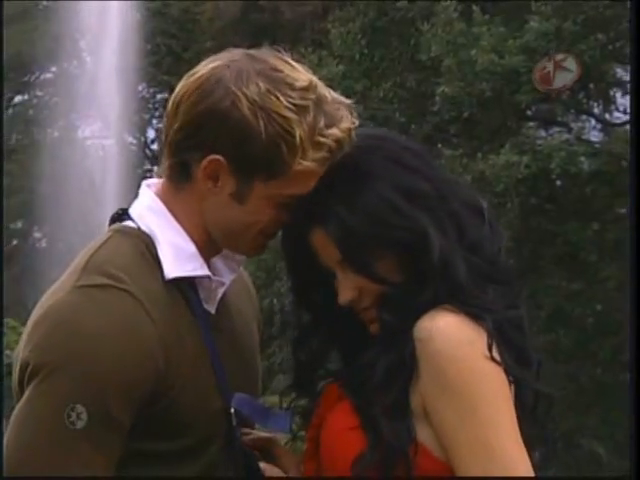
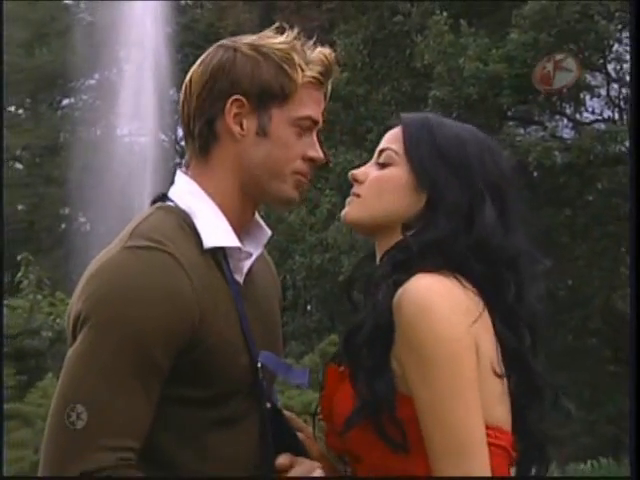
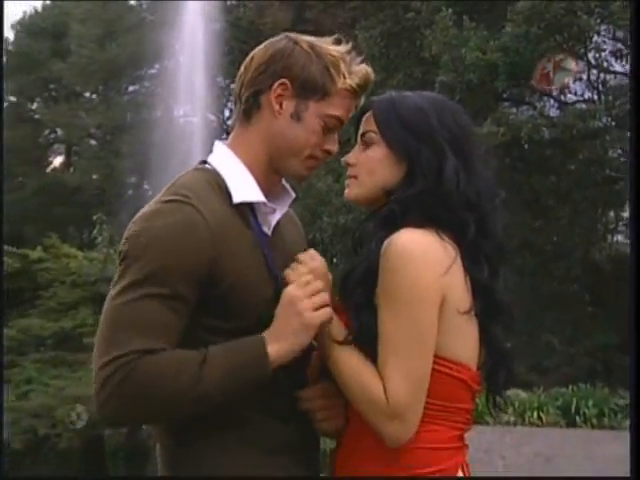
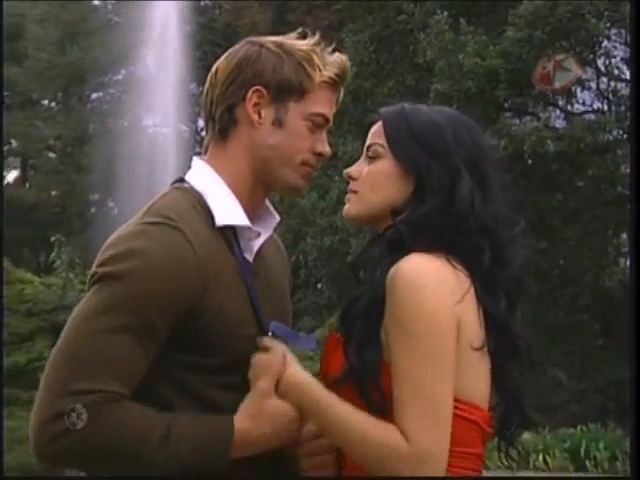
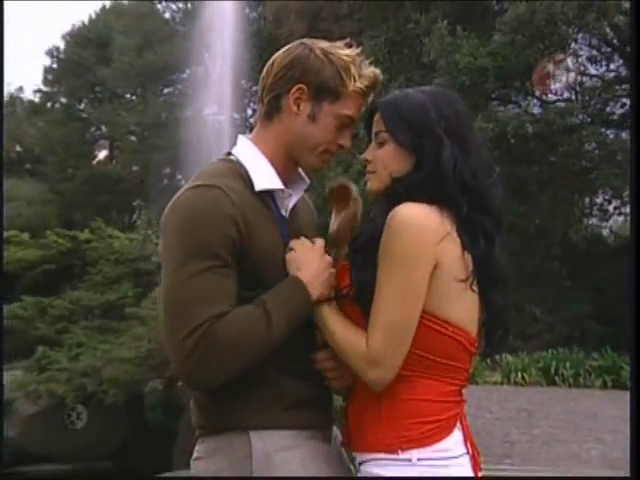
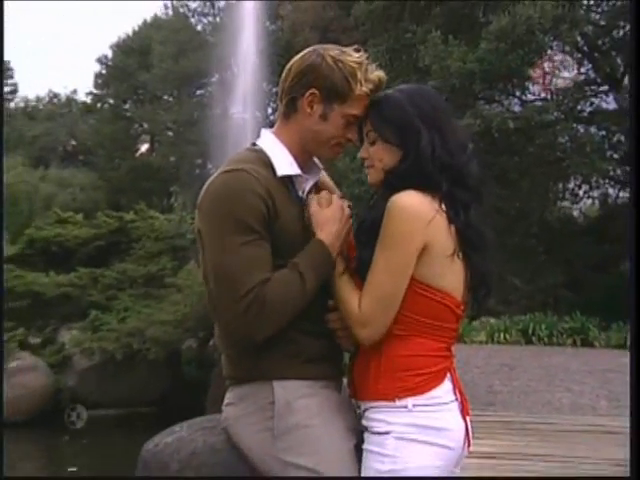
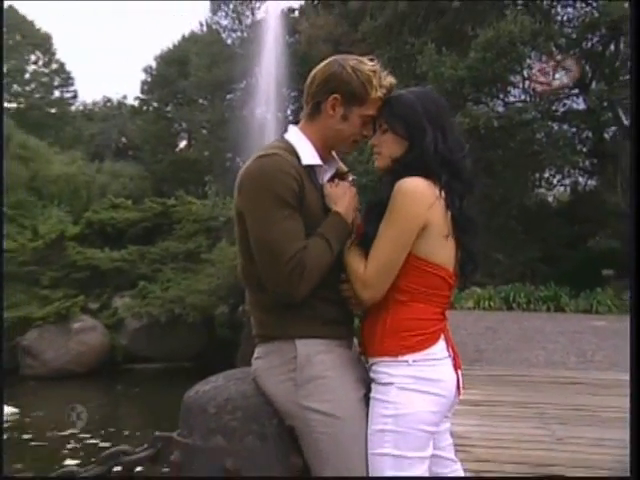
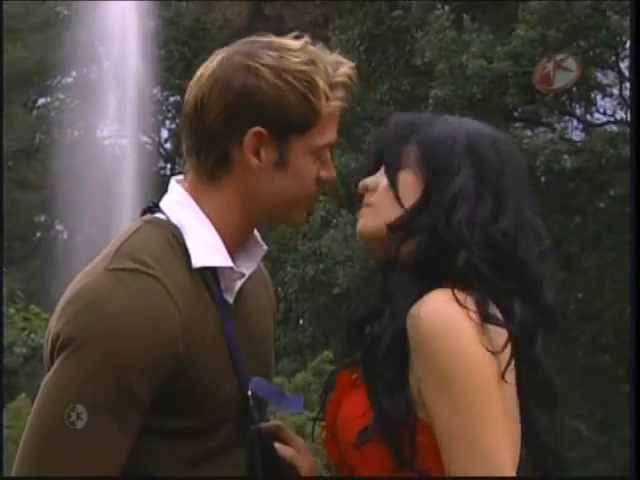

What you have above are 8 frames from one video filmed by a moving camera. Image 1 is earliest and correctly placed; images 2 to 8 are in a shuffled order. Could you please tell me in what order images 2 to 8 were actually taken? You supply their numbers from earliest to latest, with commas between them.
8, 2, 4, 3, 5, 6, 7
